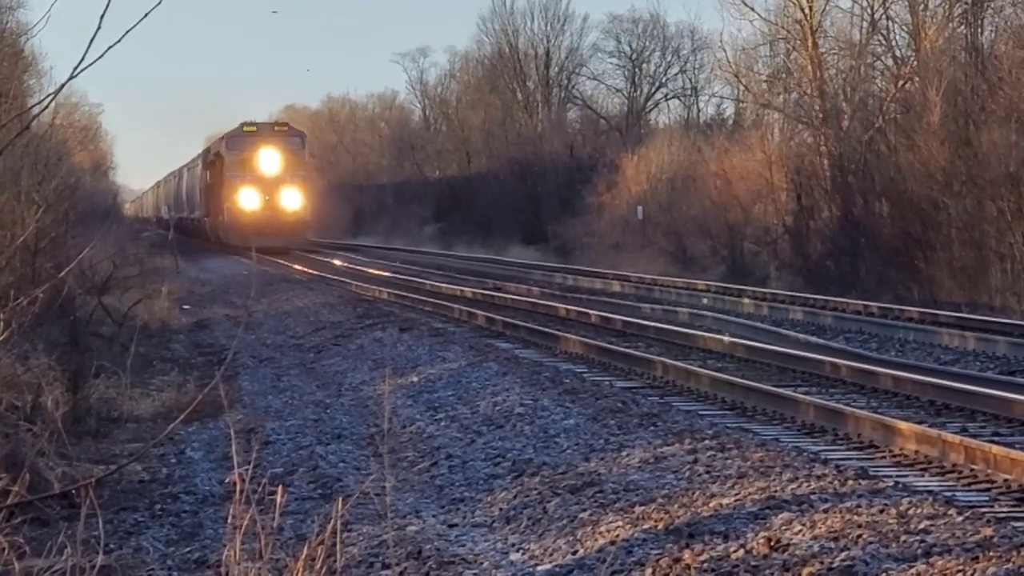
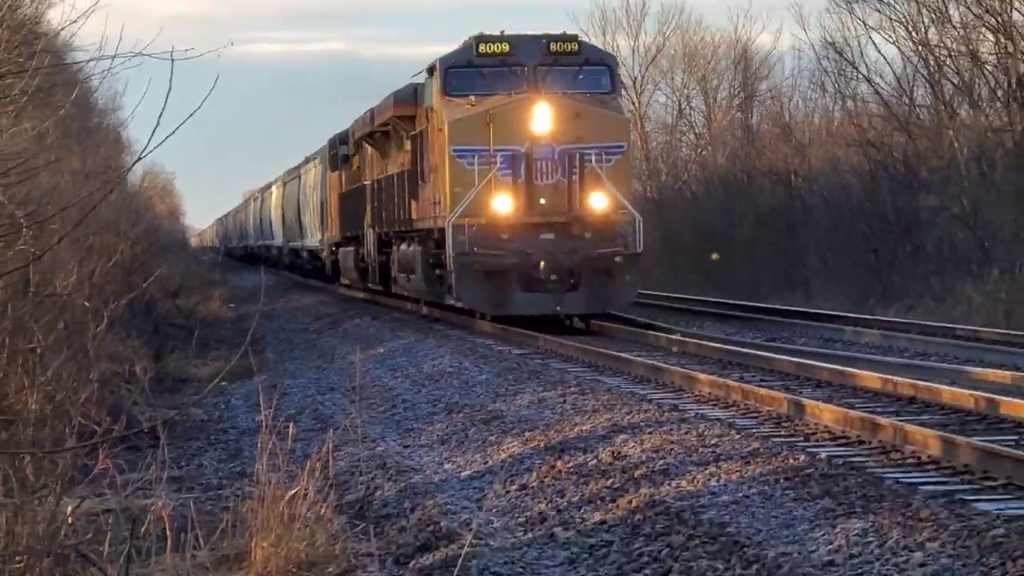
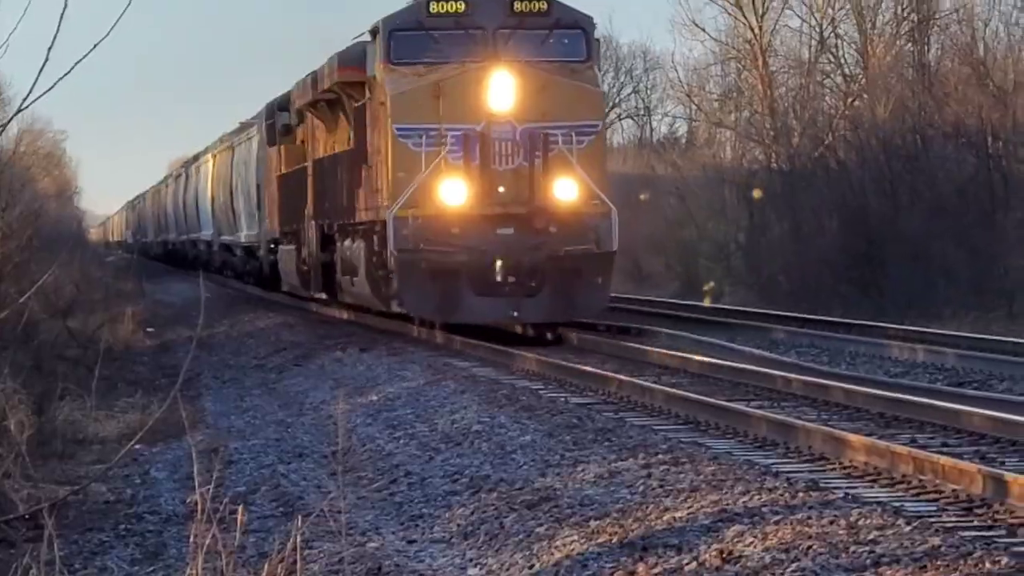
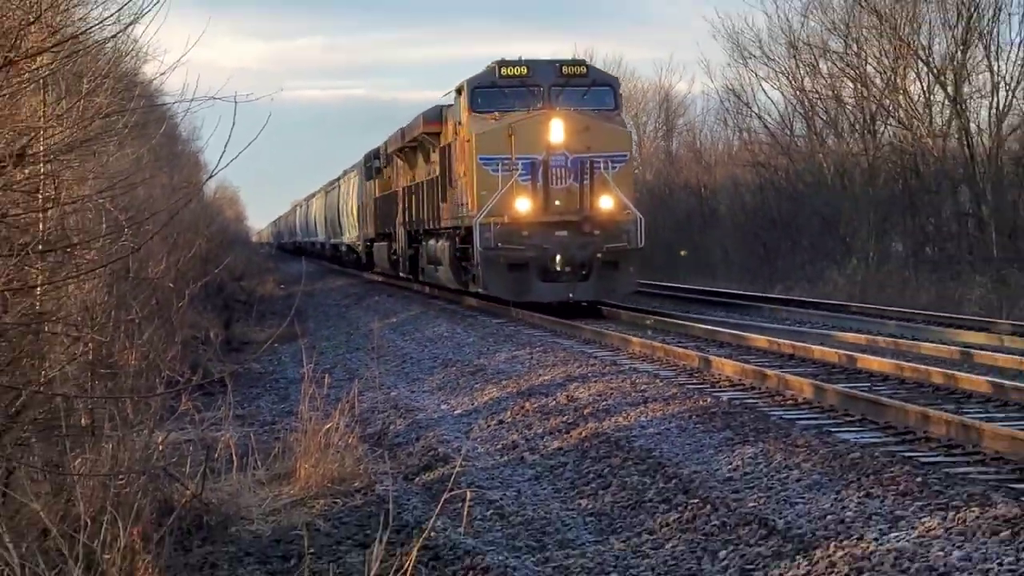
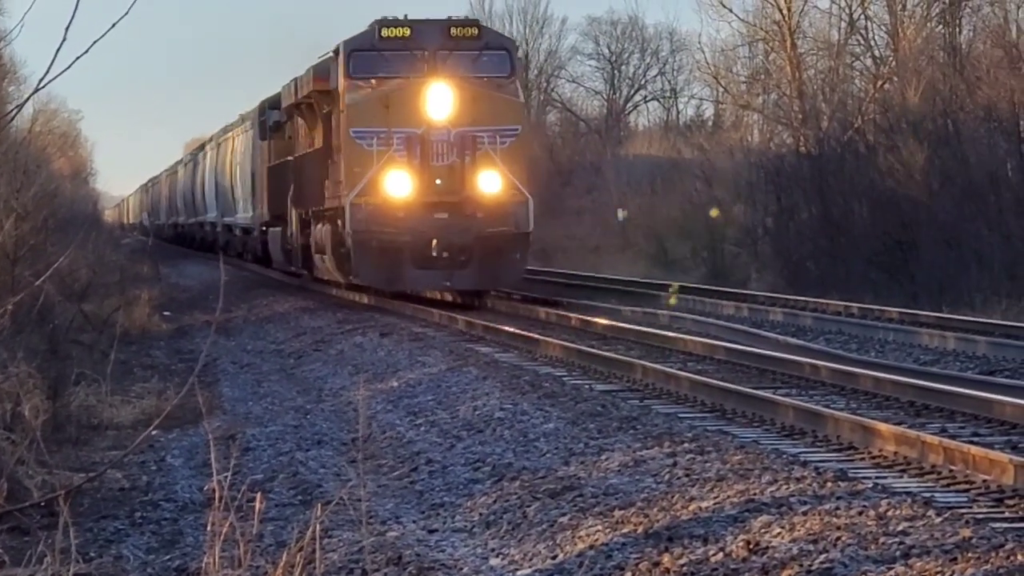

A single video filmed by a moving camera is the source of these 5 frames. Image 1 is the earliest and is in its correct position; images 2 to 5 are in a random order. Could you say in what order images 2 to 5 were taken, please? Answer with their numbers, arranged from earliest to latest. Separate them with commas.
5, 3, 2, 4
